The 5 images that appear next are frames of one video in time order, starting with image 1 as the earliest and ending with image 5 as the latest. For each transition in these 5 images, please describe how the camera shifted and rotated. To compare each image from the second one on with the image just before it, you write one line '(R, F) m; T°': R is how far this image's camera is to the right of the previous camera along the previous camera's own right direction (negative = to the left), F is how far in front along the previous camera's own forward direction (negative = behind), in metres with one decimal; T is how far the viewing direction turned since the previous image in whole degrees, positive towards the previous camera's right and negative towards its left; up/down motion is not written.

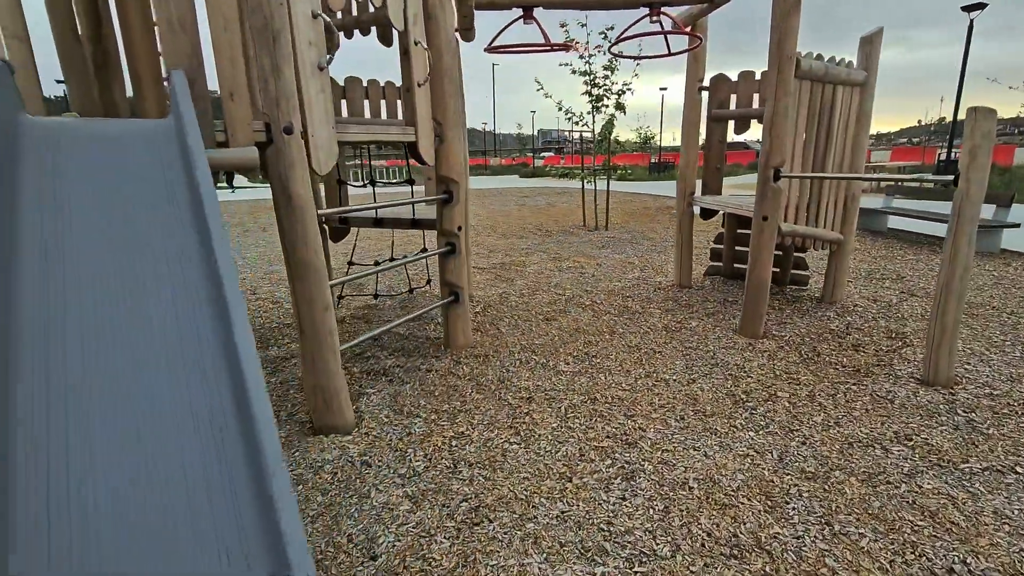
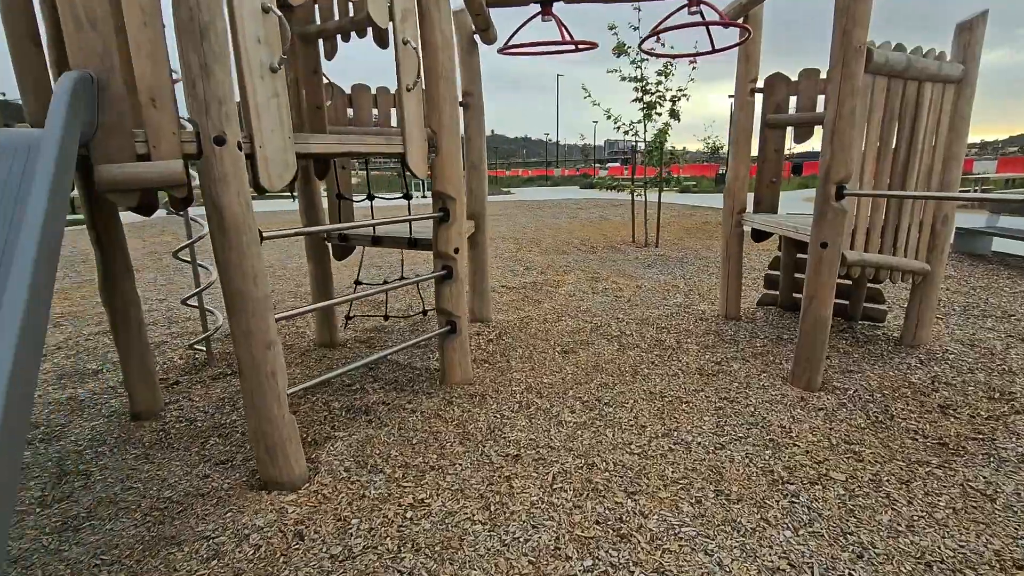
(+0.3, +0.4) m; -7°
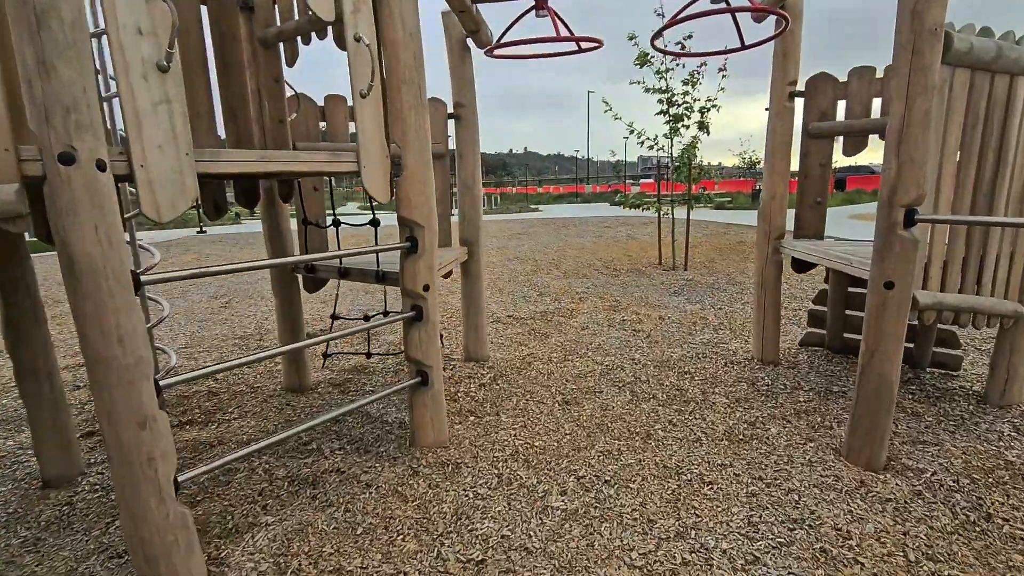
(+0.2, +0.5) m; -4°
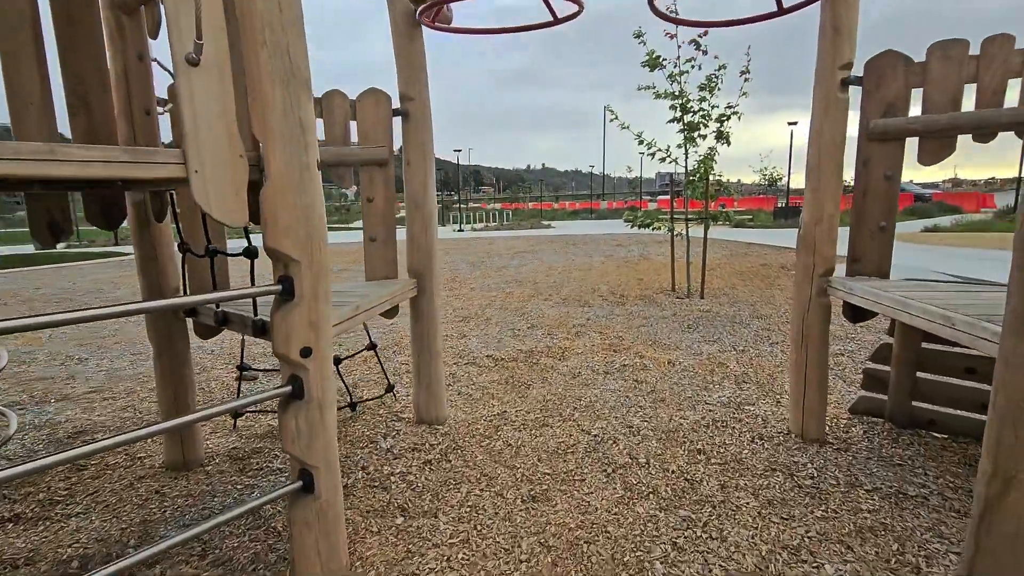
(+0.3, +0.8) m; -2°
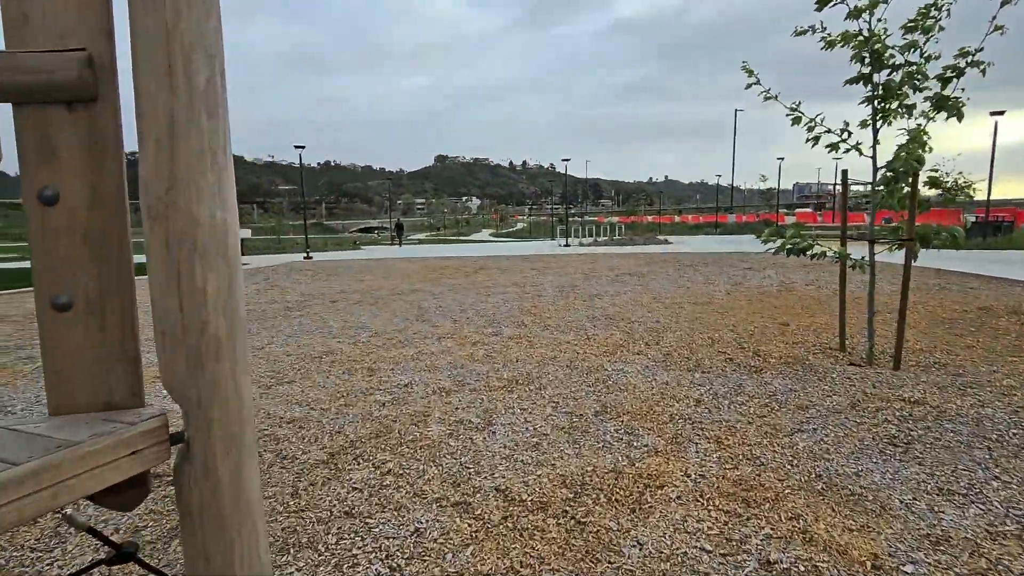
(+0.3, +1.9) m; -13°
